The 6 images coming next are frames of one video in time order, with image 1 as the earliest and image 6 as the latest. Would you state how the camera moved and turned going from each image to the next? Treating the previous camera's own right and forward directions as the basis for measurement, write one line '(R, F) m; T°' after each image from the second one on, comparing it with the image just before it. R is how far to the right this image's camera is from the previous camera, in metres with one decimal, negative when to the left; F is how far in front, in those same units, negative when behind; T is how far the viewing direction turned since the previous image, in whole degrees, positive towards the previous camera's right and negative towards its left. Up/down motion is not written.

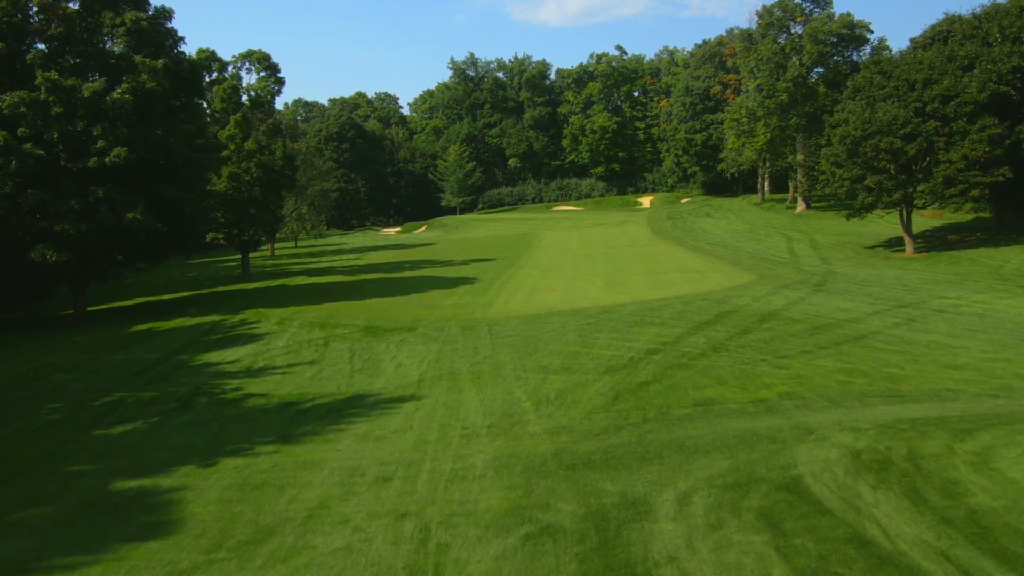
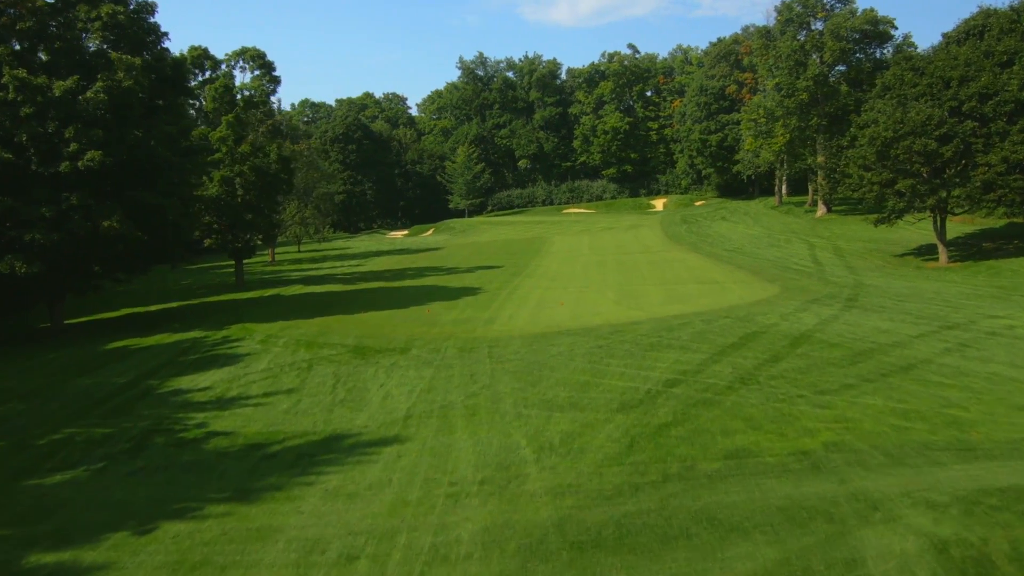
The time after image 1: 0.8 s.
(+0.1, +1.3) m; -1°
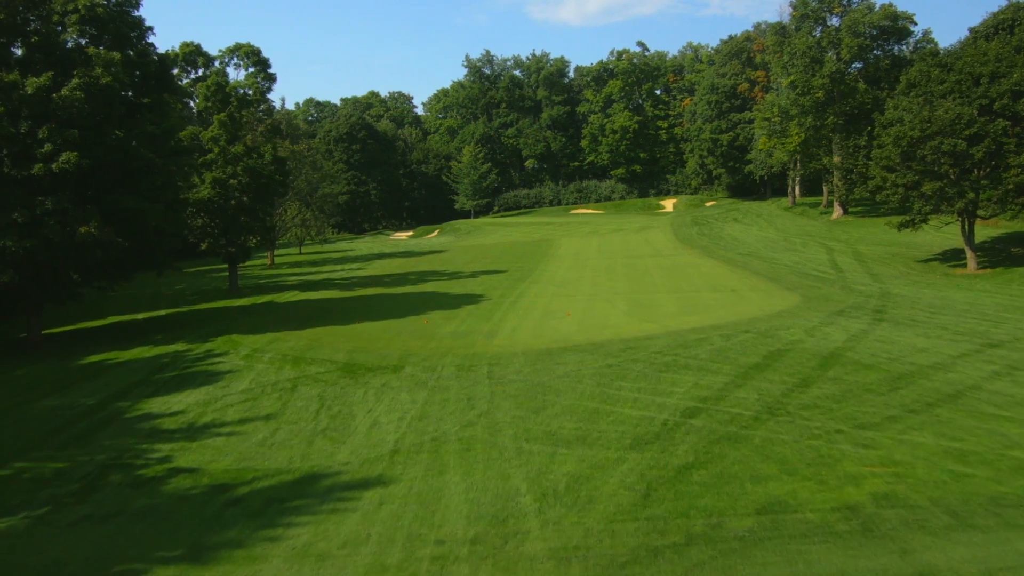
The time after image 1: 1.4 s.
(+0.1, +1.0) m; 0°
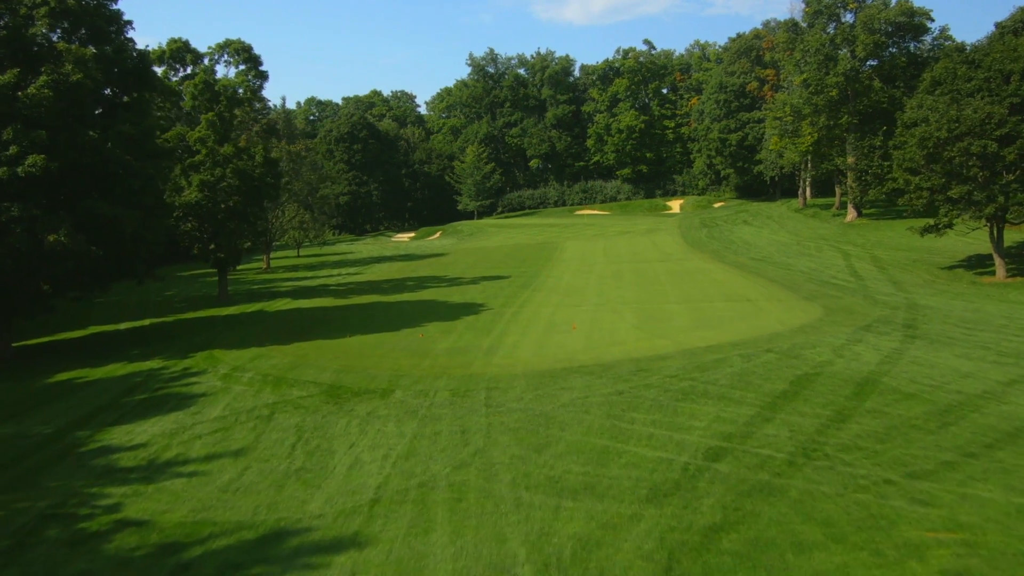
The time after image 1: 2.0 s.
(+0.1, +1.1) m; 0°
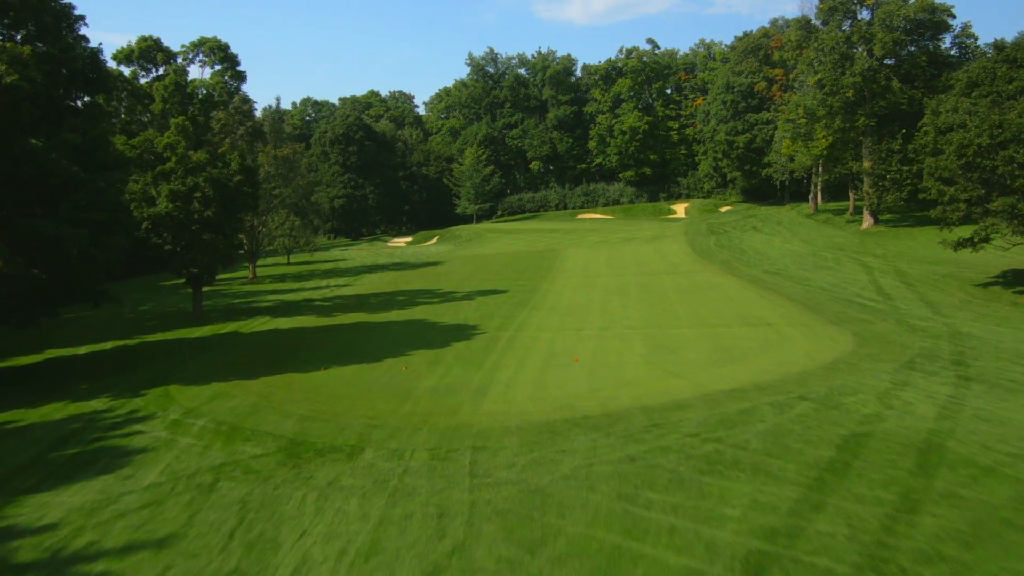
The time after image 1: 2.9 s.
(+0.1, +1.7) m; 0°
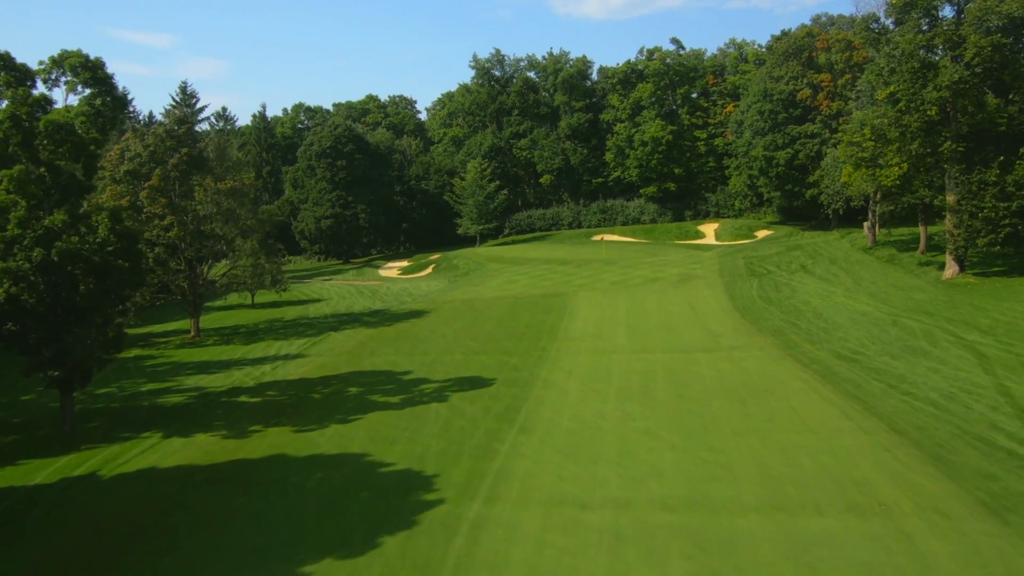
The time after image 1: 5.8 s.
(+0.5, +5.8) m; -1°
